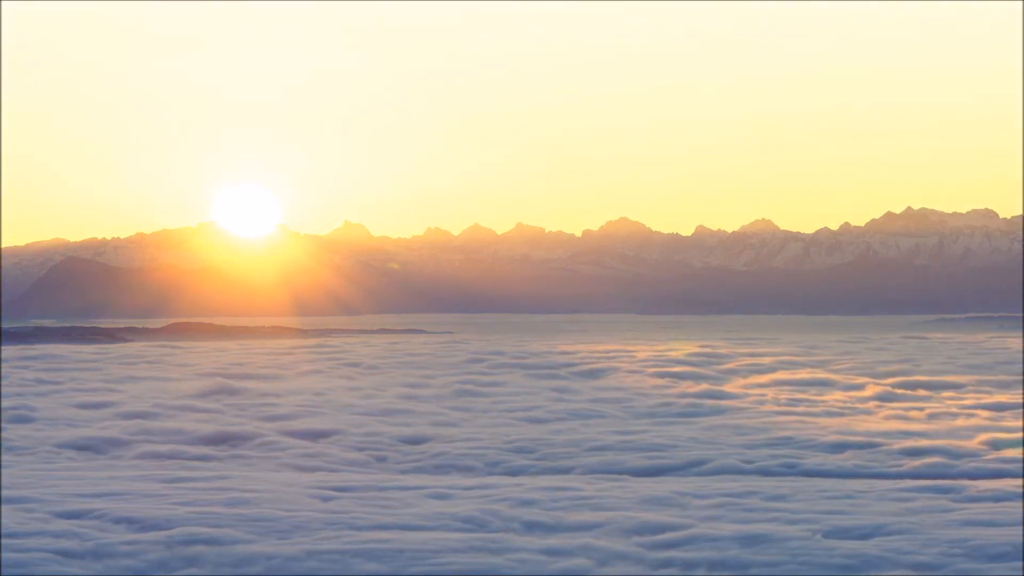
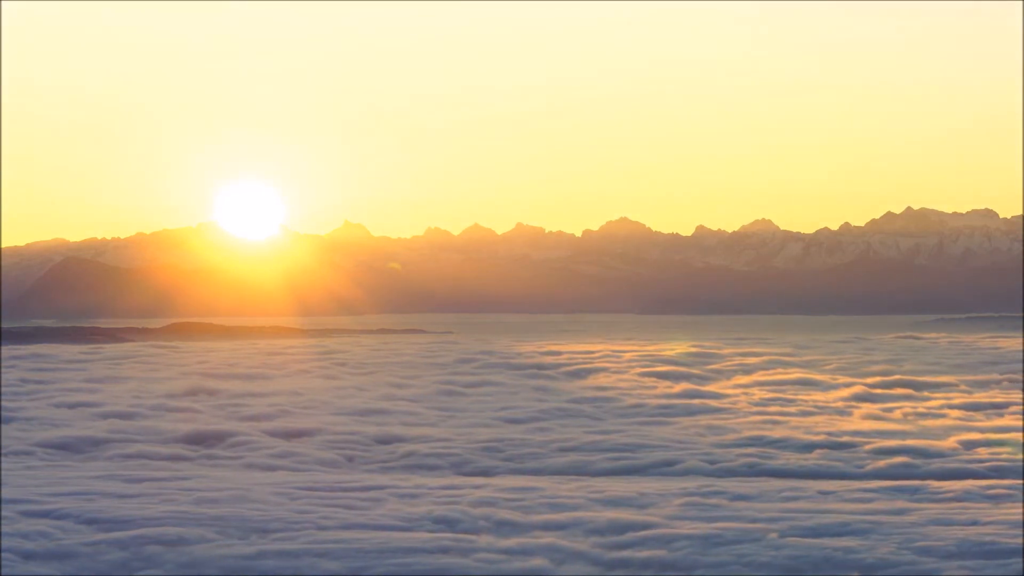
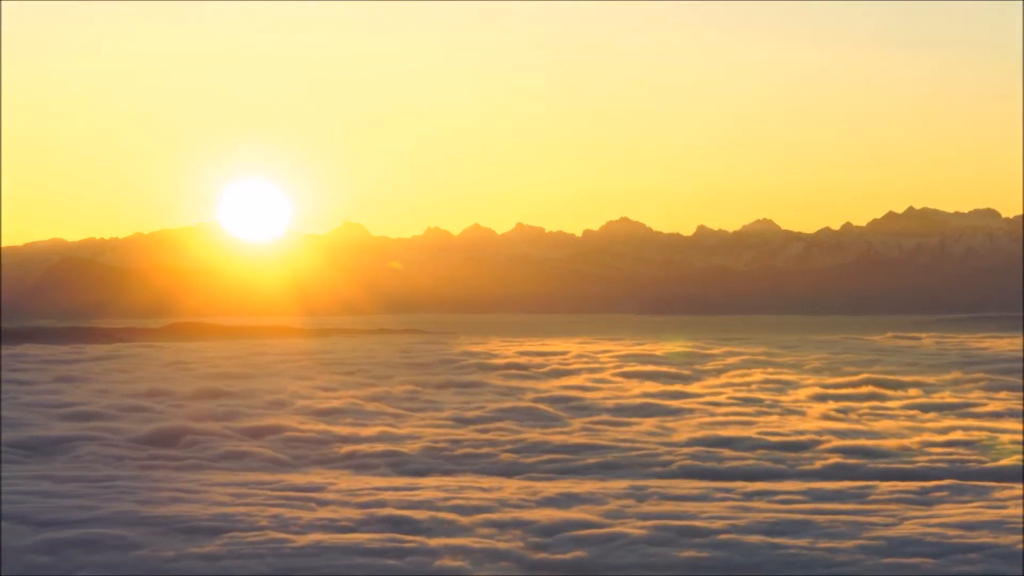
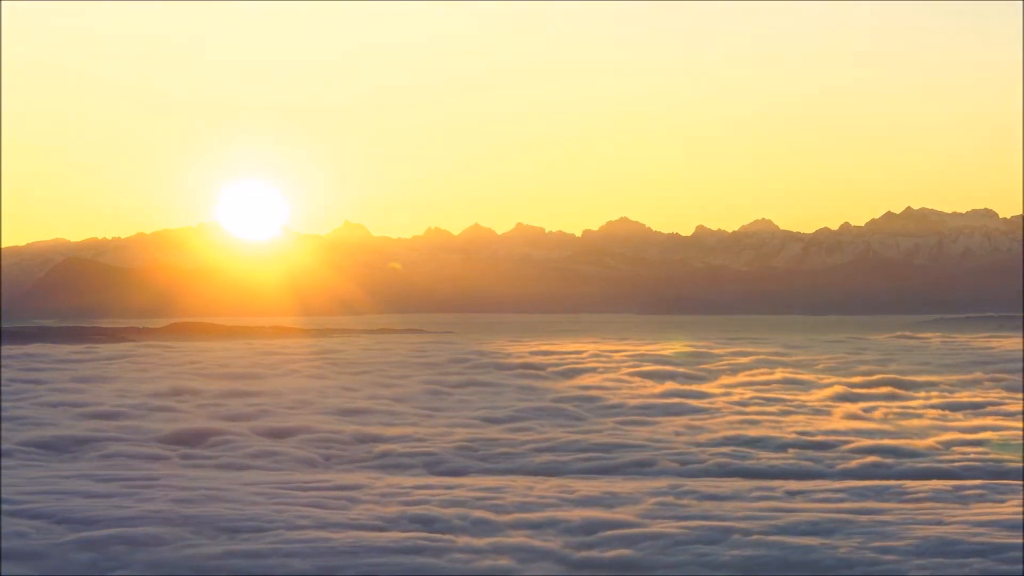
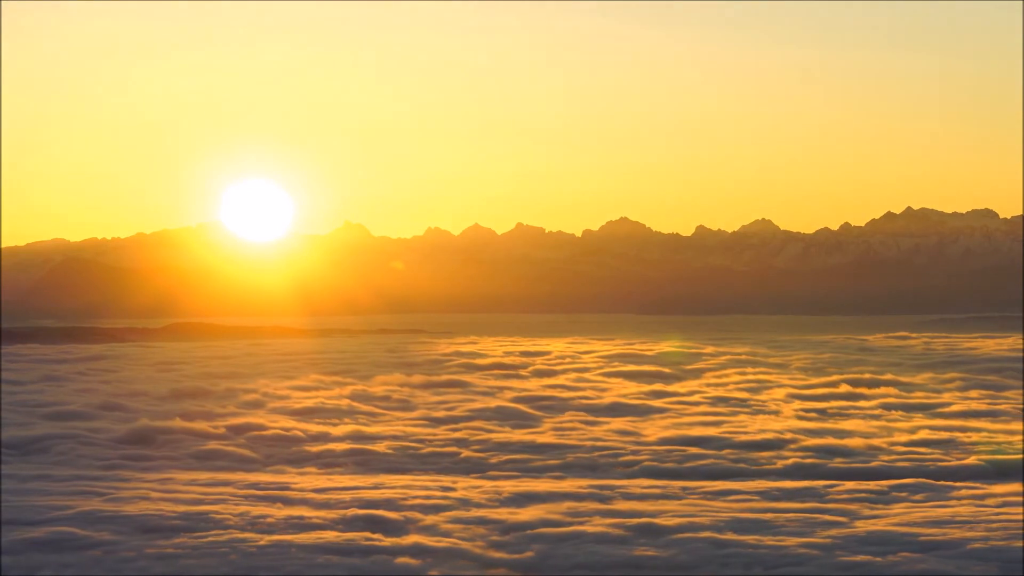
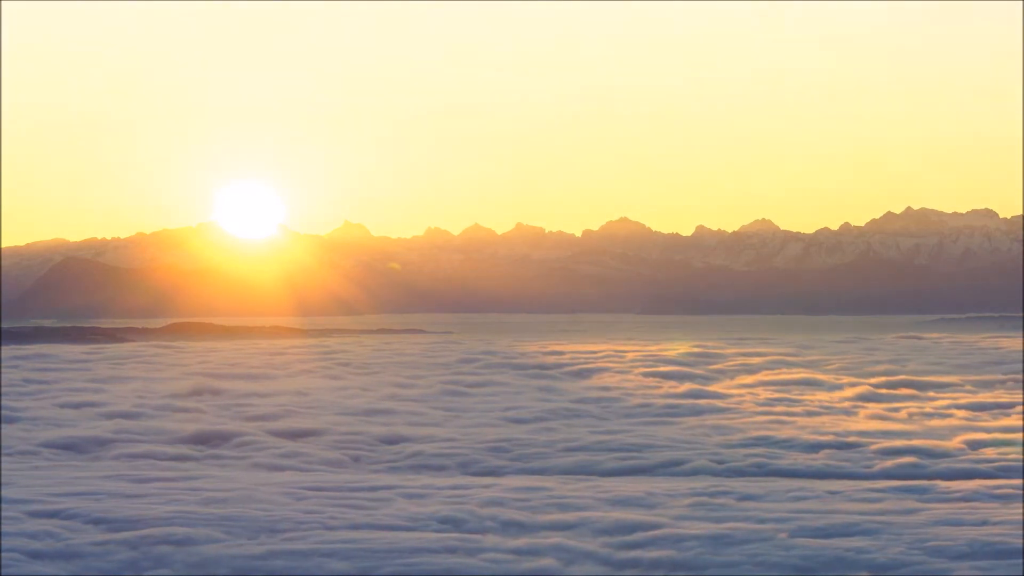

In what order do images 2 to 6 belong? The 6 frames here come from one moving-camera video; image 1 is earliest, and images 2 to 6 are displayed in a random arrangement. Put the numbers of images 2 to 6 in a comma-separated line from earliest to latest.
6, 2, 4, 3, 5
